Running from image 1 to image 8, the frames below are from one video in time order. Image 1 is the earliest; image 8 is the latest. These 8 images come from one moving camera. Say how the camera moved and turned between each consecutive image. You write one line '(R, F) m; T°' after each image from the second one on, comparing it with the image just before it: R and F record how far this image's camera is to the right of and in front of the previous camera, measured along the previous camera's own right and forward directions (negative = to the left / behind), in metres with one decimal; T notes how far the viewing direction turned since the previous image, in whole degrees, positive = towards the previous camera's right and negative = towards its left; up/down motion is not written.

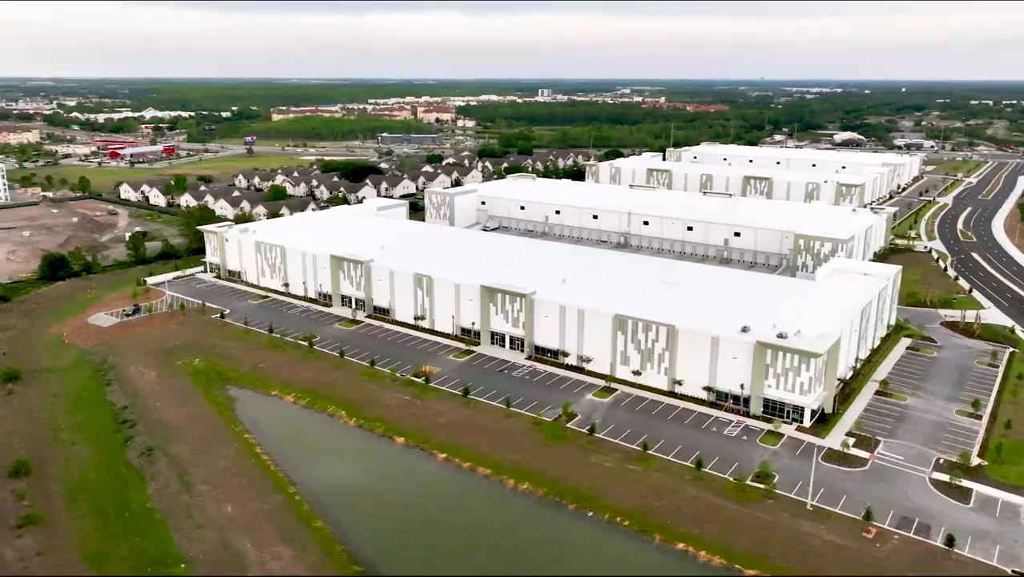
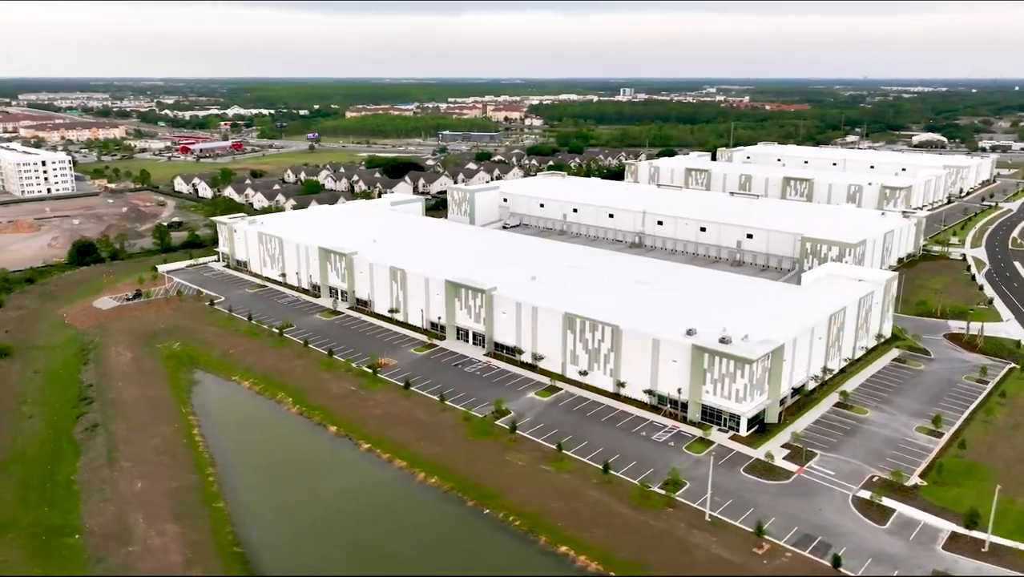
(+4.4, +0.4) m; -6°
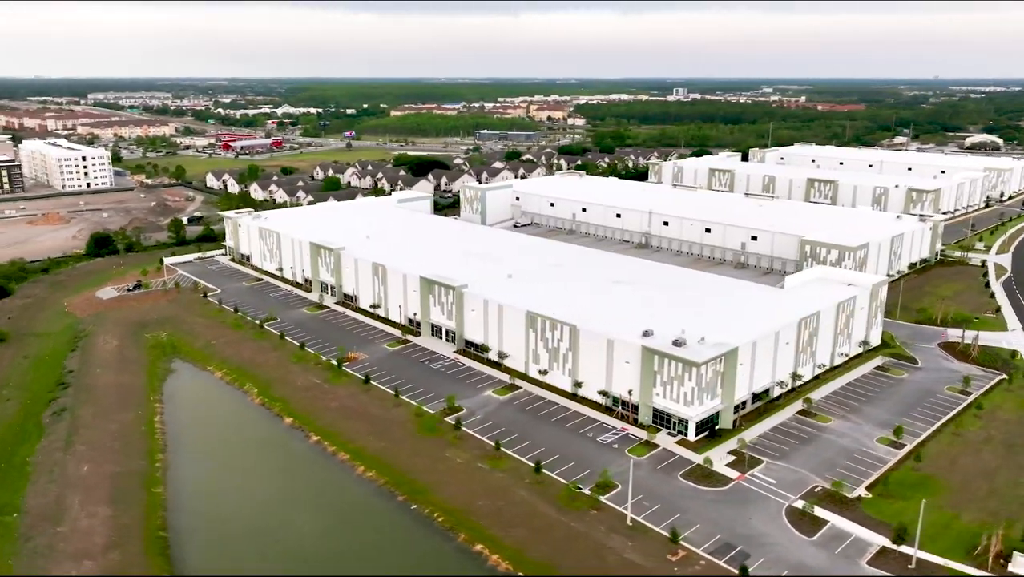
(+2.9, +0.2) m; -4°
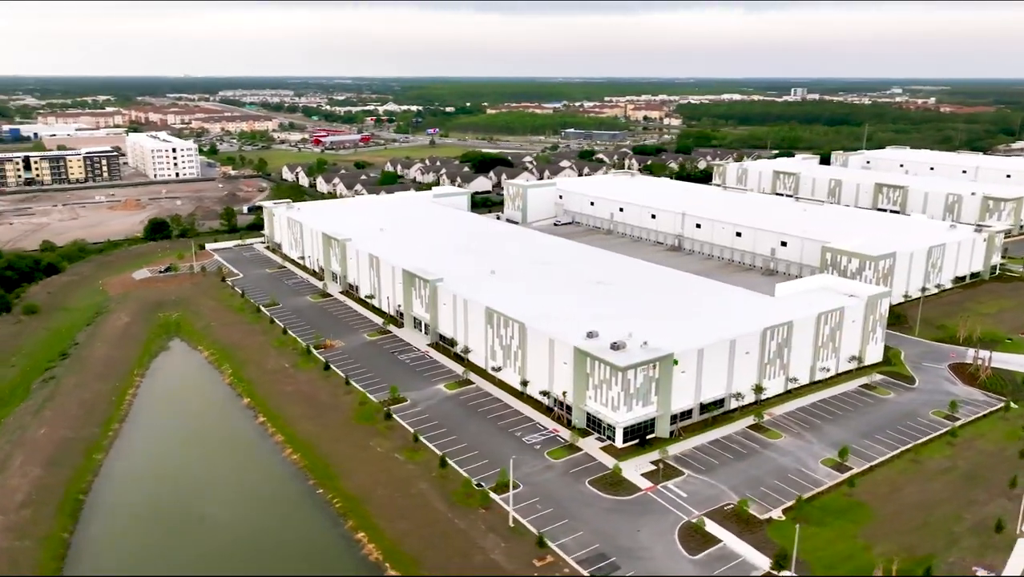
(+4.8, +0.5) m; -8°
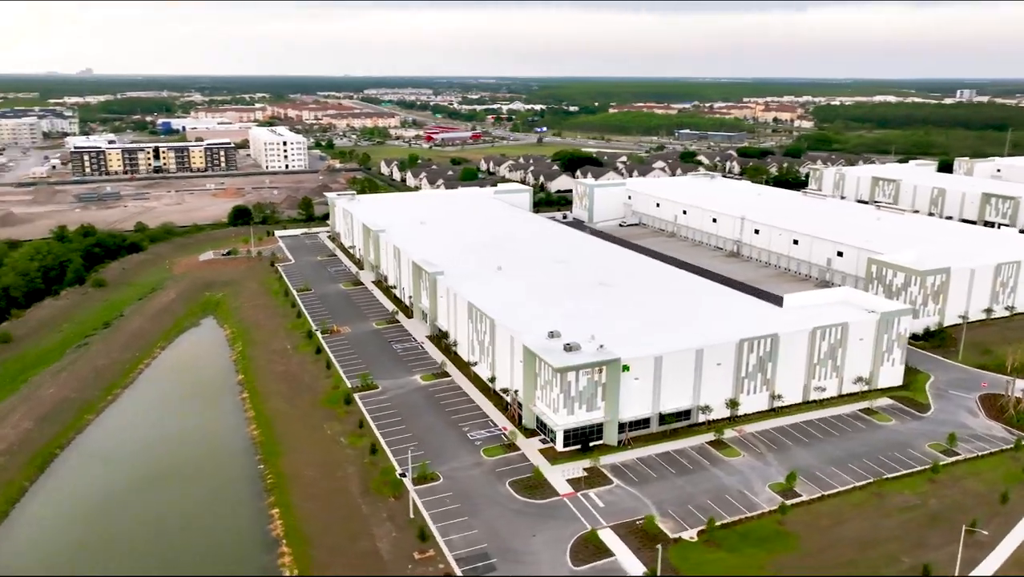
(+4.8, +0.6) m; -10°
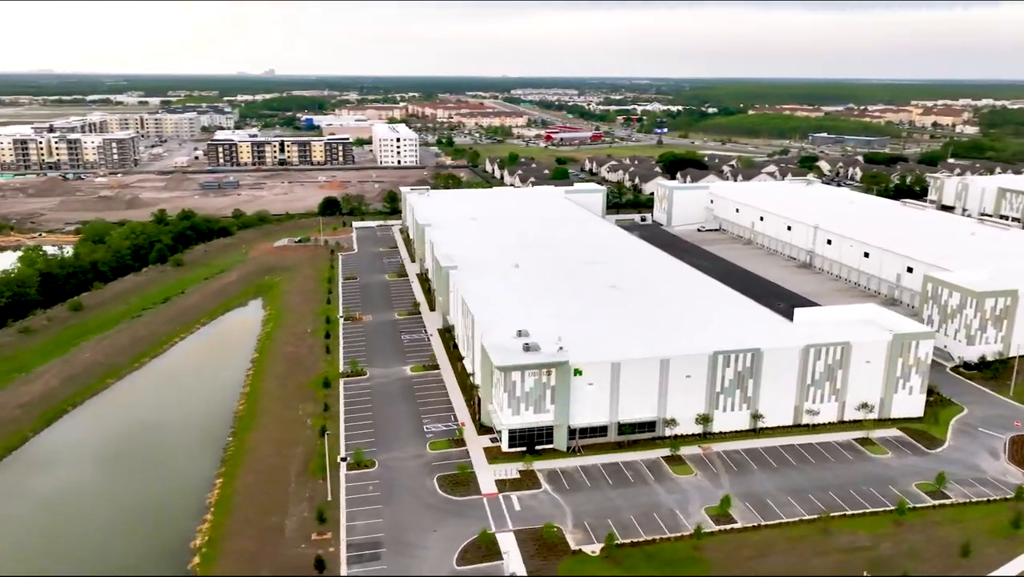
(+4.8, +0.6) m; -11°
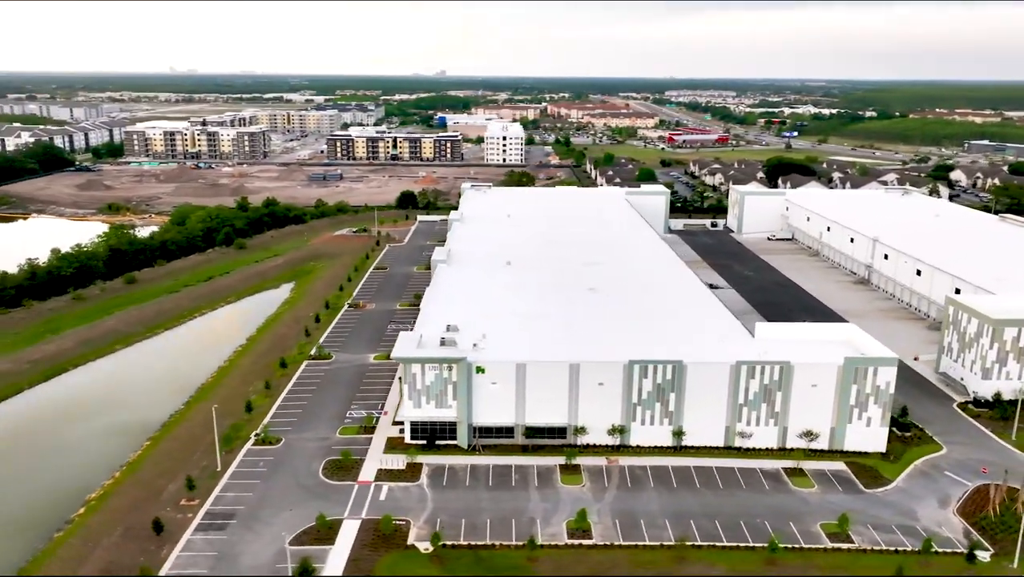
(+6.1, +0.8) m; -11°
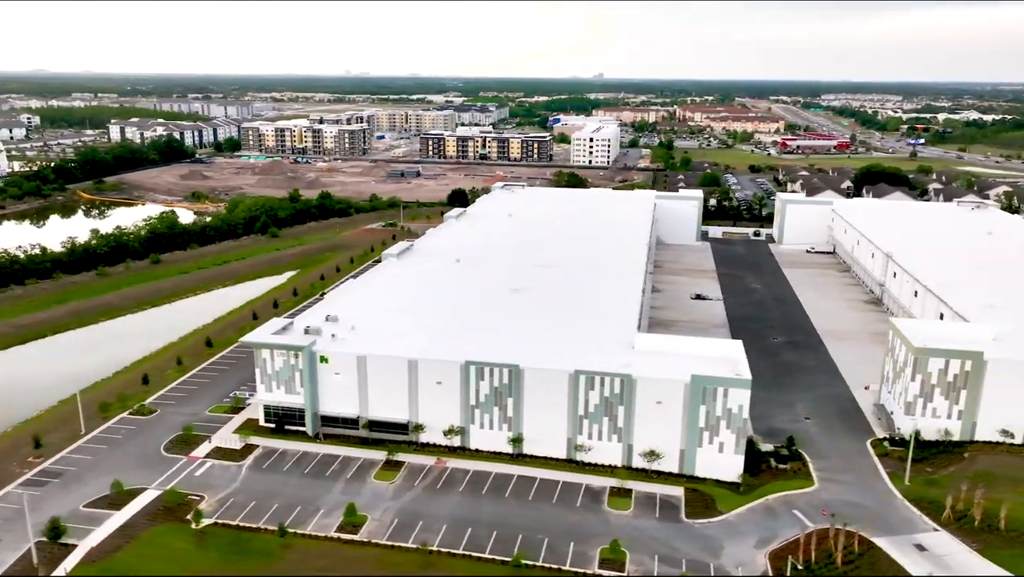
(+7.5, +0.9) m; -11°
